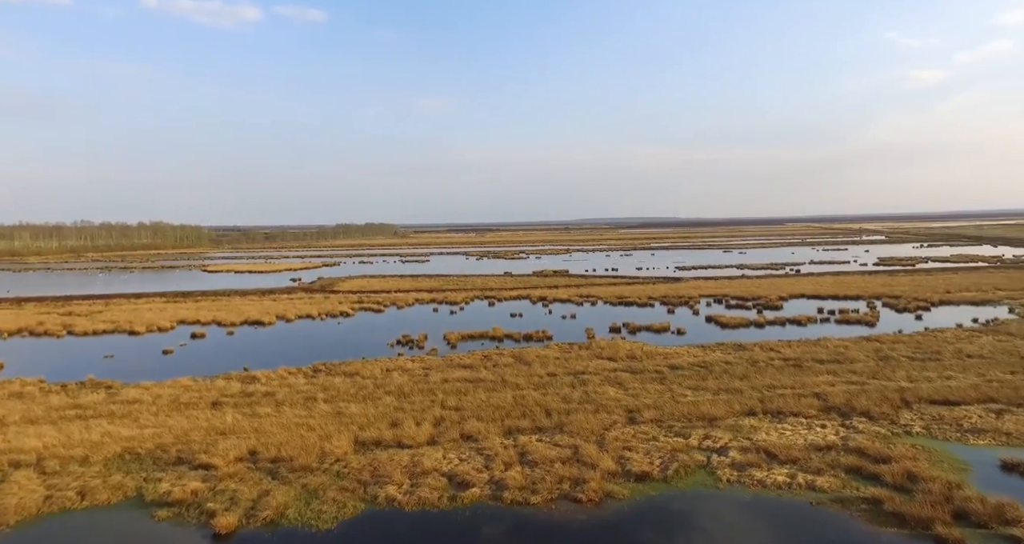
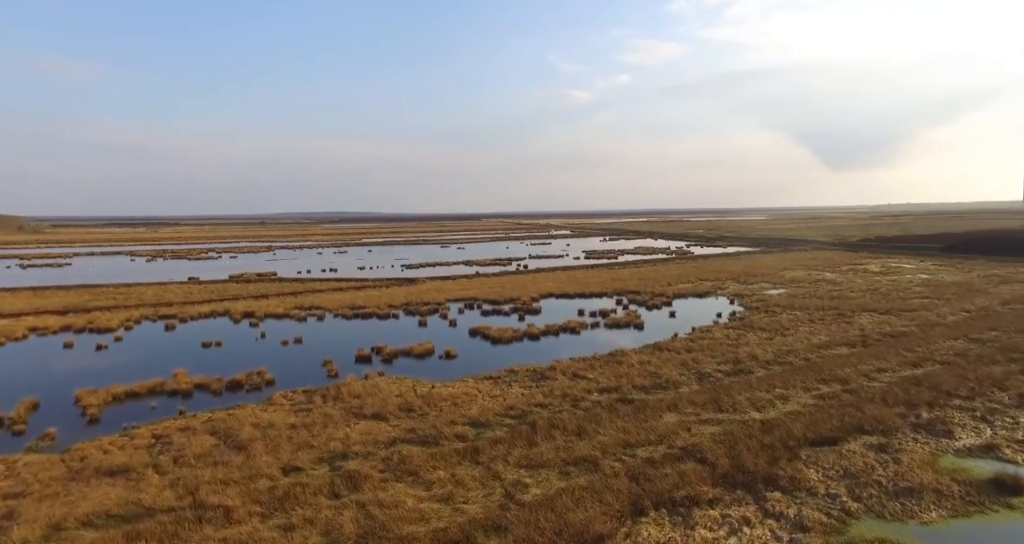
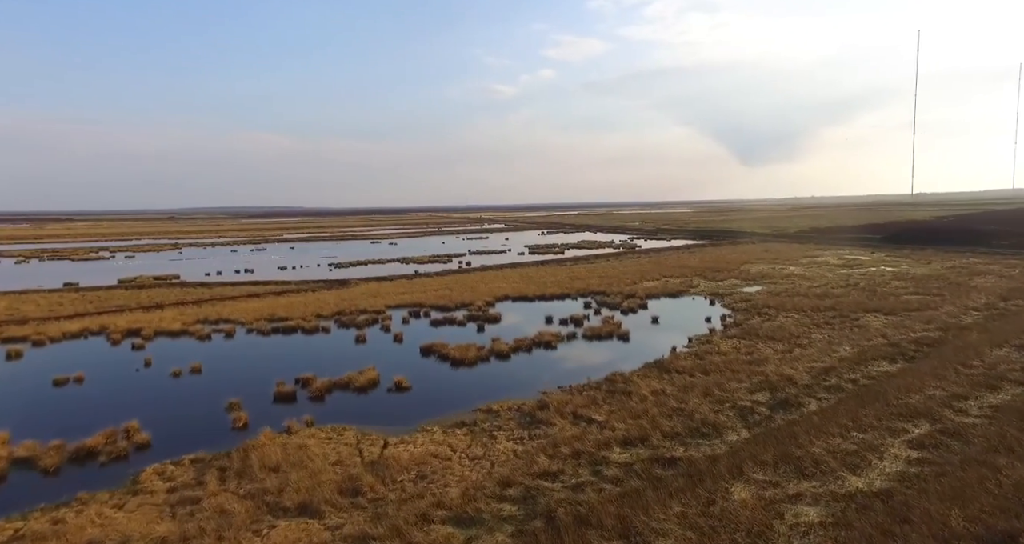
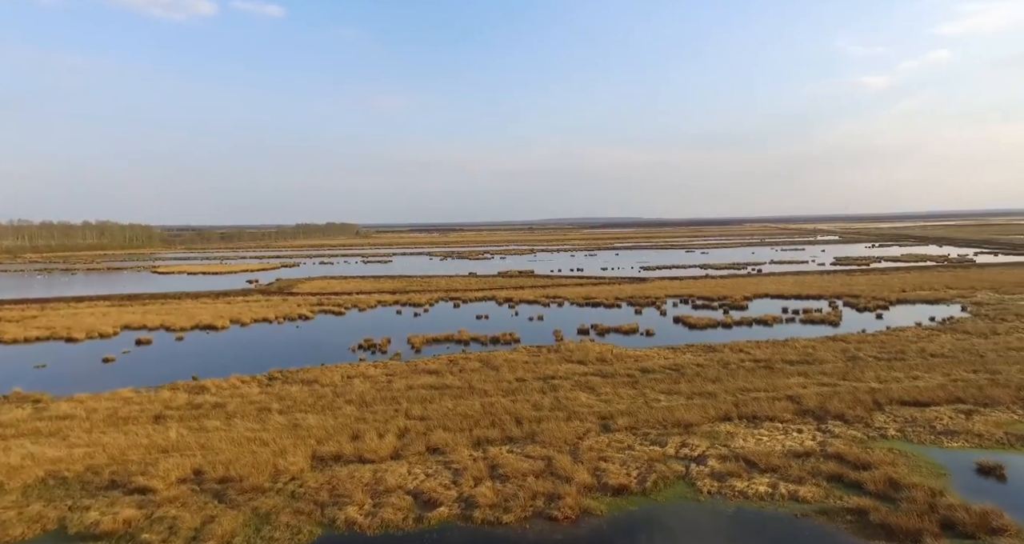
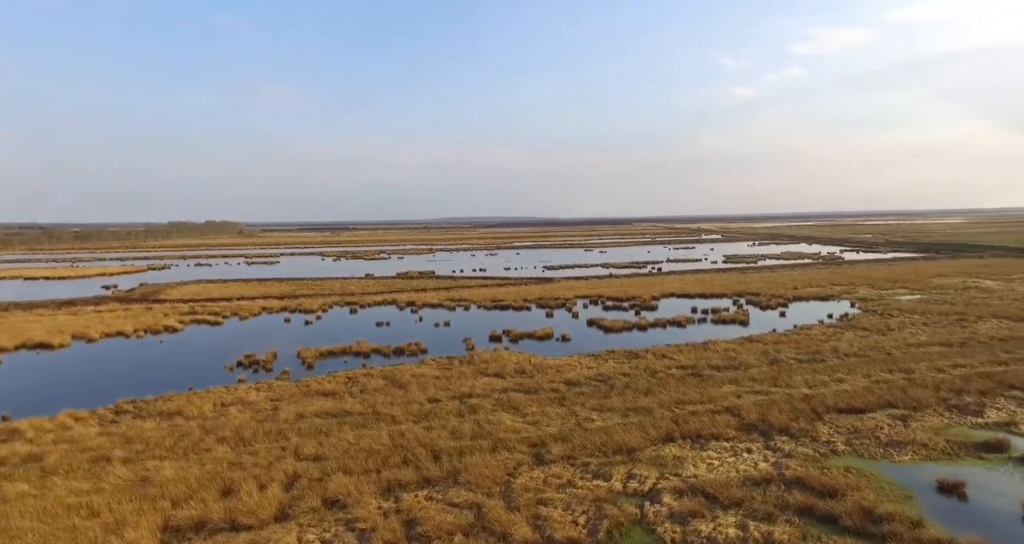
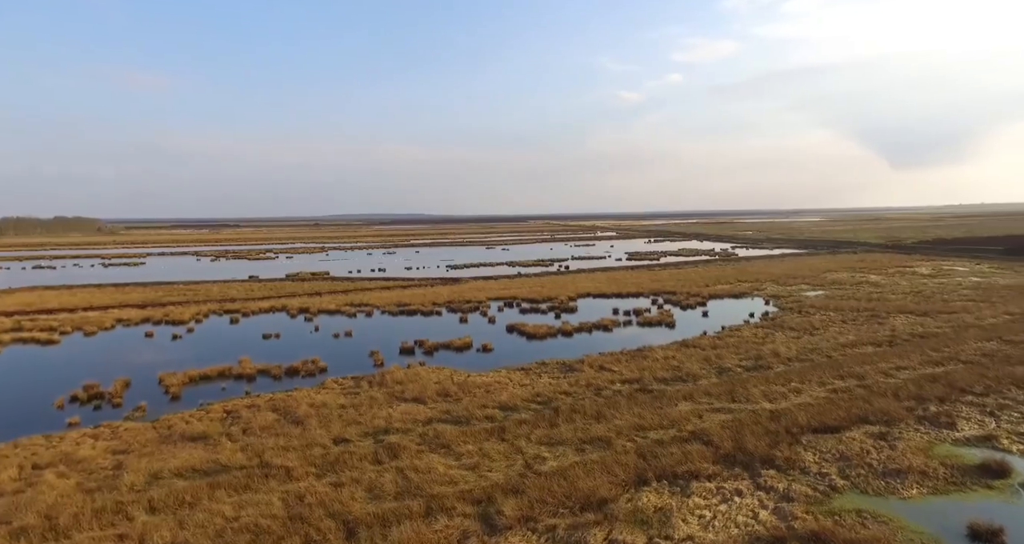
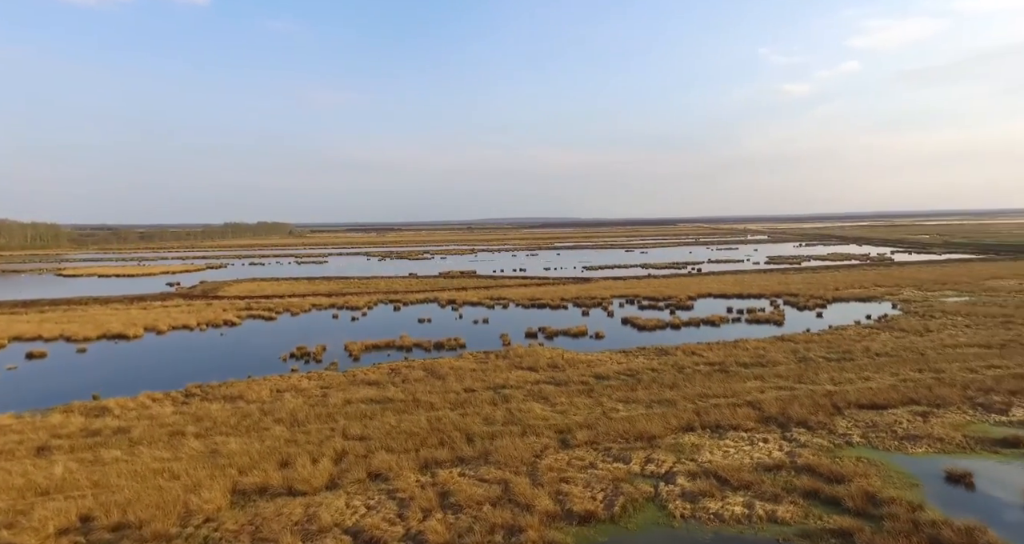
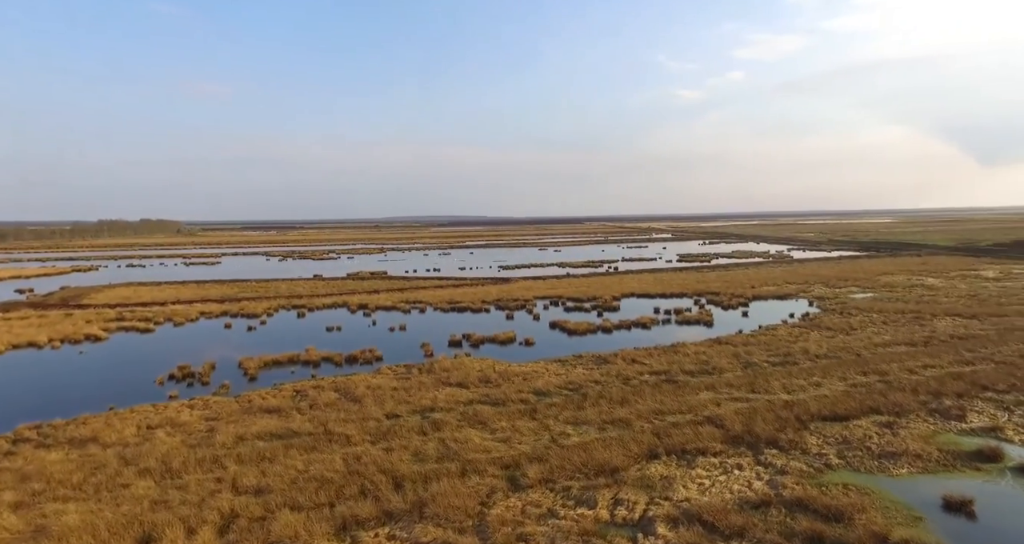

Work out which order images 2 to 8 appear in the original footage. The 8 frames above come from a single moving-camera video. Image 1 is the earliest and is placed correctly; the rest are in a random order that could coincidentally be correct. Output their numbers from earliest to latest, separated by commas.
4, 7, 5, 8, 6, 2, 3
